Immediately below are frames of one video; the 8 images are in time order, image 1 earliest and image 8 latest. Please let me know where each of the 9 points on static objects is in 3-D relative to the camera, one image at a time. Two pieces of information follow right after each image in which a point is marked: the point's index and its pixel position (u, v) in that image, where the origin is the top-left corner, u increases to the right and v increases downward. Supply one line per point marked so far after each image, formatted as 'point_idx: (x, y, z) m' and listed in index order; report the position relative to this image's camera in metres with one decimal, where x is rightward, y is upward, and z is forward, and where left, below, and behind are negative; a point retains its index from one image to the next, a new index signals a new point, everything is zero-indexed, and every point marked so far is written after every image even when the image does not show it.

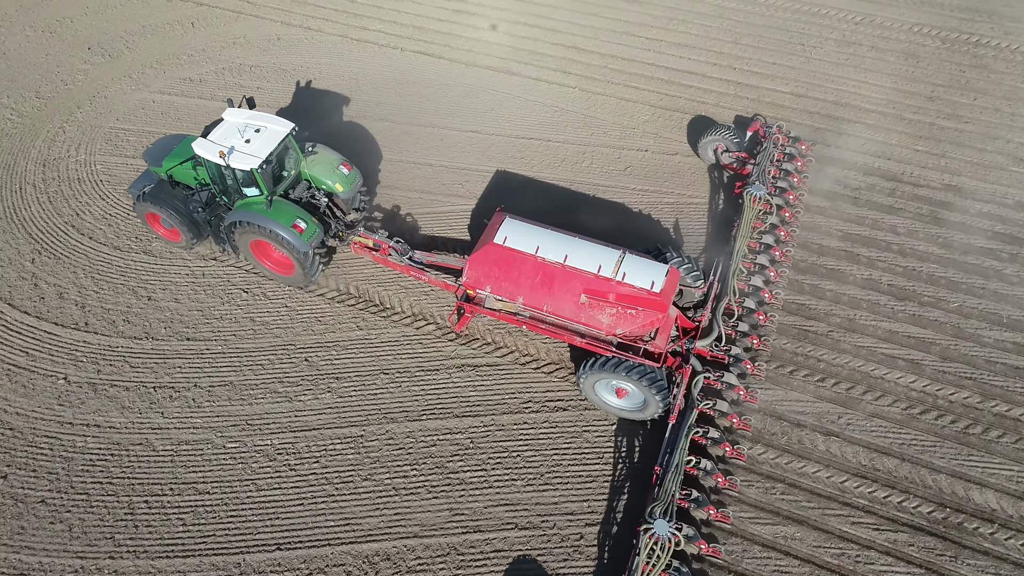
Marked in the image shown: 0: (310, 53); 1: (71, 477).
0: (-3.2, +3.7, +11.6) m
1: (-4.1, -1.8, +6.8) m
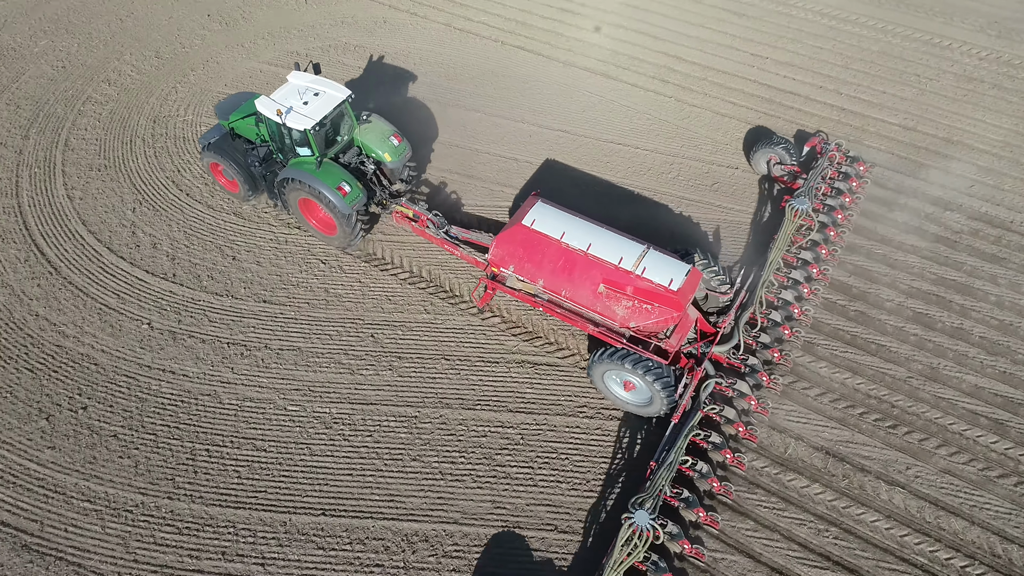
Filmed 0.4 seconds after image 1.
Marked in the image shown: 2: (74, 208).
0: (-1.6, +4.1, +11.8) m
1: (-3.6, -1.3, +7.1) m
2: (-5.5, +1.0, +9.1) m
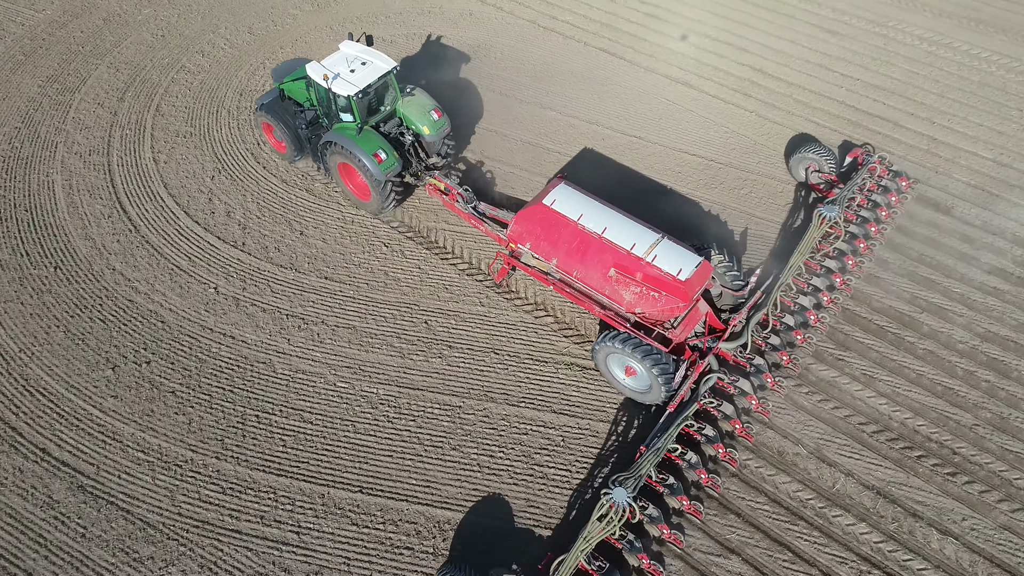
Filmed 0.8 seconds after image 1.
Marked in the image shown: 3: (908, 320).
0: (-0.3, +4.2, +11.9) m
1: (-3.2, -0.9, +7.4) m
2: (-4.6, +1.5, +9.5) m
3: (+4.3, -0.3, +7.8) m
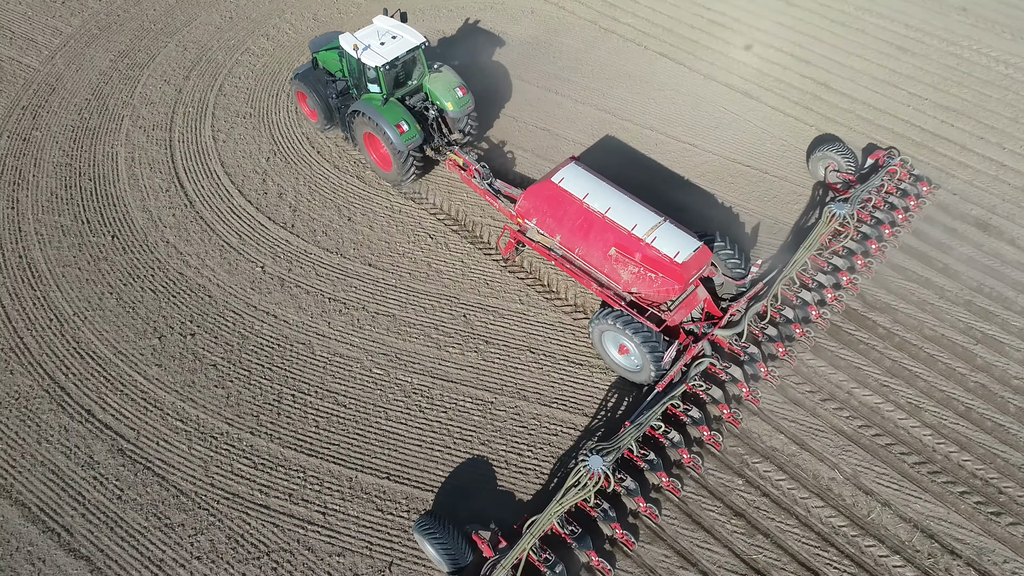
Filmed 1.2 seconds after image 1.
0: (+0.7, +4.2, +11.8) m
1: (-2.8, -0.7, +7.6) m
2: (-3.9, +1.9, +9.7) m
3: (+4.7, -0.7, +7.6) m
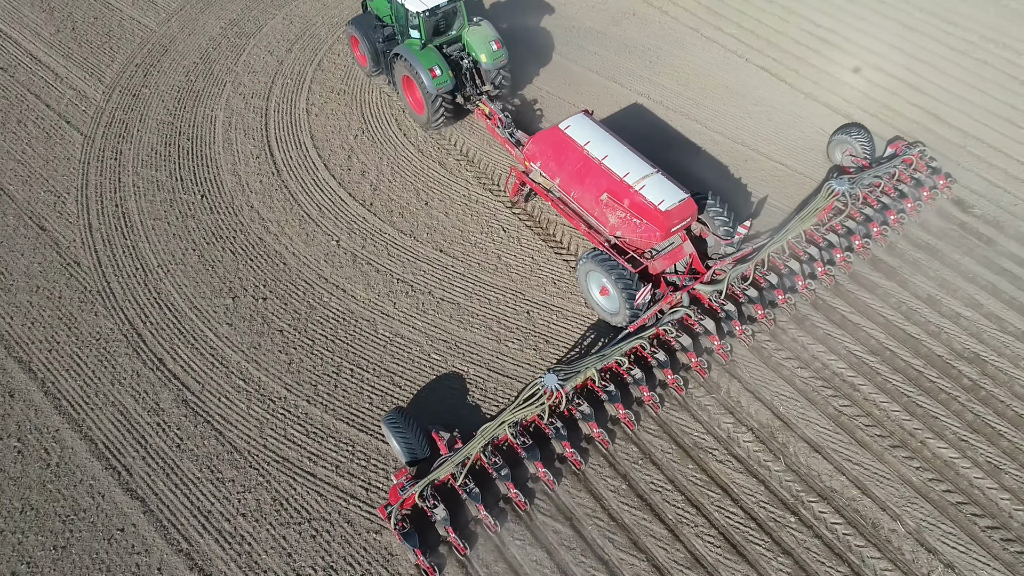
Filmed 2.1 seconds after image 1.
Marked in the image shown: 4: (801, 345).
0: (+2.3, +4.0, +11.6) m
1: (-2.2, -0.4, +7.7) m
2: (-2.8, +2.3, +10.0) m
3: (+5.2, -1.2, +7.0) m
4: (+2.9, -0.6, +7.4) m
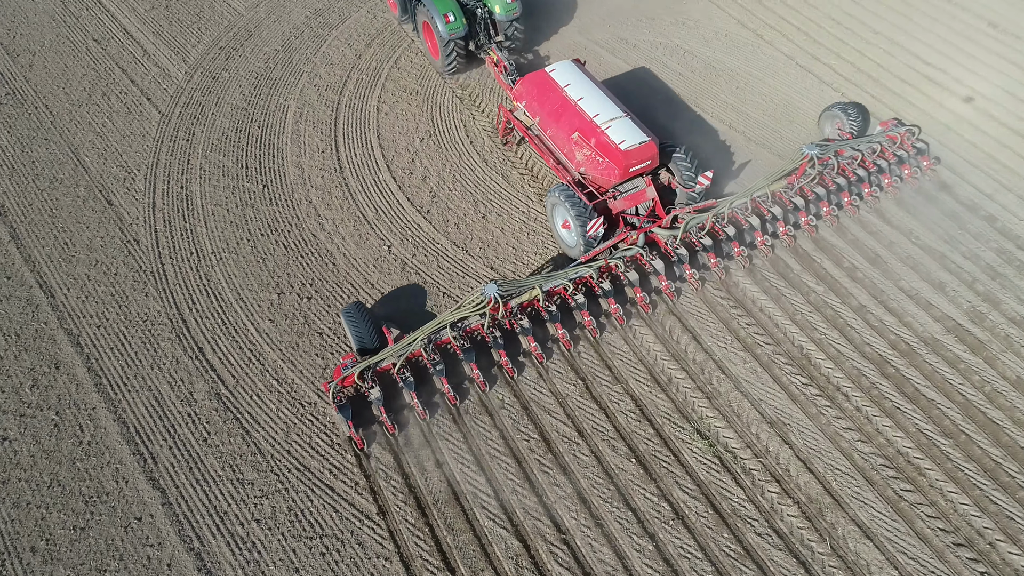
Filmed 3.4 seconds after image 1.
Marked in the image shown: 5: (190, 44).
0: (+3.6, +3.5, +11.0) m
1: (-1.7, -0.4, +7.6) m
2: (-1.8, +2.3, +9.9) m
3: (+5.4, -2.1, +6.2) m
4: (+3.3, -1.2, +6.7) m
5: (-4.9, +3.8, +11.2) m
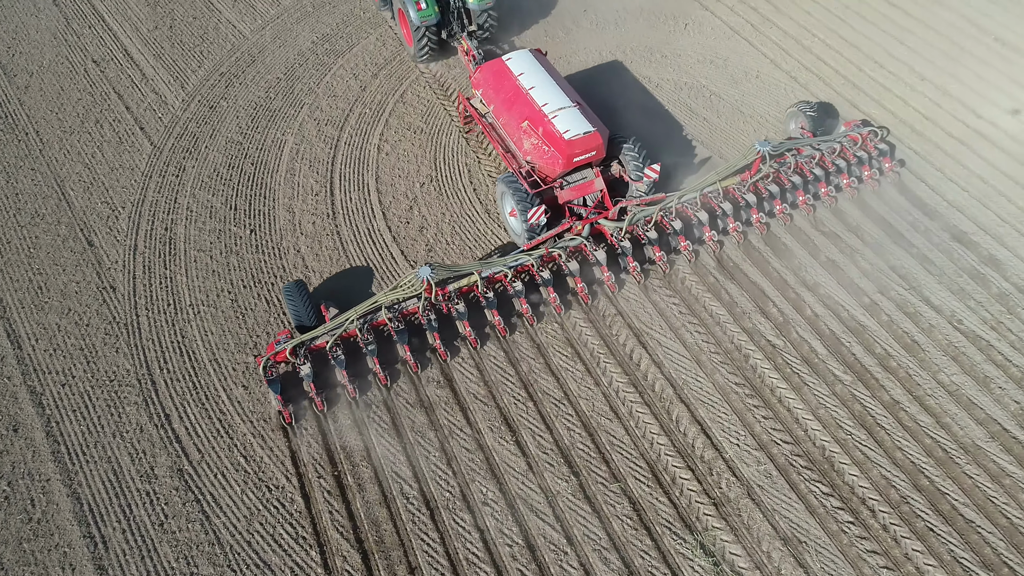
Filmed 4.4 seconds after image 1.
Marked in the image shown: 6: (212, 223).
0: (+3.7, +2.6, +10.2) m
1: (-1.8, -1.1, +7.0) m
2: (-1.7, +1.6, +9.3) m
3: (+5.2, -3.0, +5.3) m
4: (+3.1, -2.1, +6.0) m
5: (-4.7, +3.2, +10.7) m
6: (-3.6, +0.8, +8.6) m
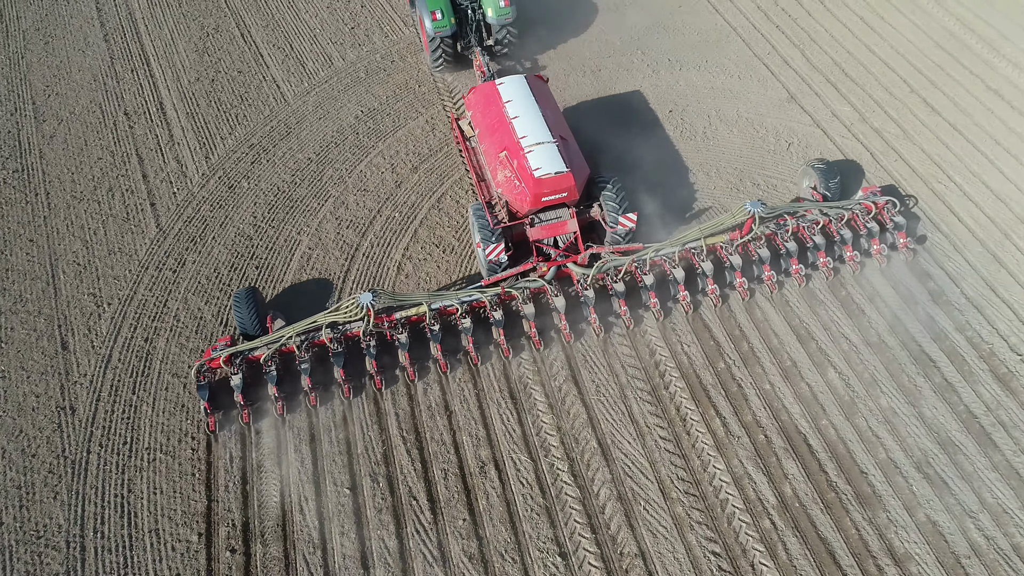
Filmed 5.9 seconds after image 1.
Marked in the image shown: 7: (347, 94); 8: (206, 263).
0: (+4.3, +0.3, +8.2) m
1: (-2.0, -2.6, +5.8) m
2: (-1.3, +0.1, +8.0) m
3: (+4.5, -5.4, +3.4) m
4: (+2.6, -4.2, +4.2) m
5: (-3.9, +2.0, +9.7) m
6: (-3.3, -0.5, +7.6) m
7: (-2.3, +2.7, +10.2) m
8: (-3.5, +0.3, +8.2) m
